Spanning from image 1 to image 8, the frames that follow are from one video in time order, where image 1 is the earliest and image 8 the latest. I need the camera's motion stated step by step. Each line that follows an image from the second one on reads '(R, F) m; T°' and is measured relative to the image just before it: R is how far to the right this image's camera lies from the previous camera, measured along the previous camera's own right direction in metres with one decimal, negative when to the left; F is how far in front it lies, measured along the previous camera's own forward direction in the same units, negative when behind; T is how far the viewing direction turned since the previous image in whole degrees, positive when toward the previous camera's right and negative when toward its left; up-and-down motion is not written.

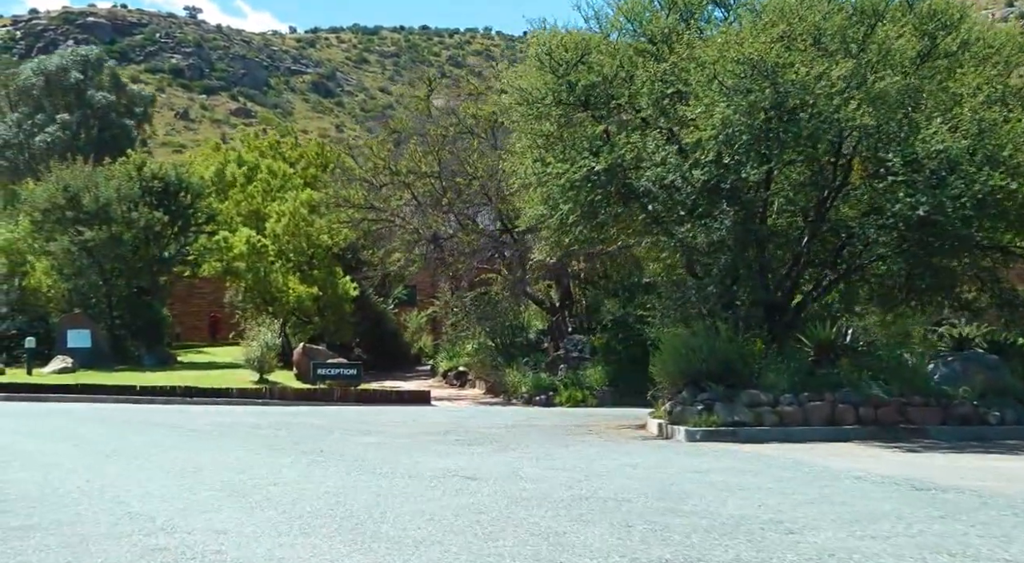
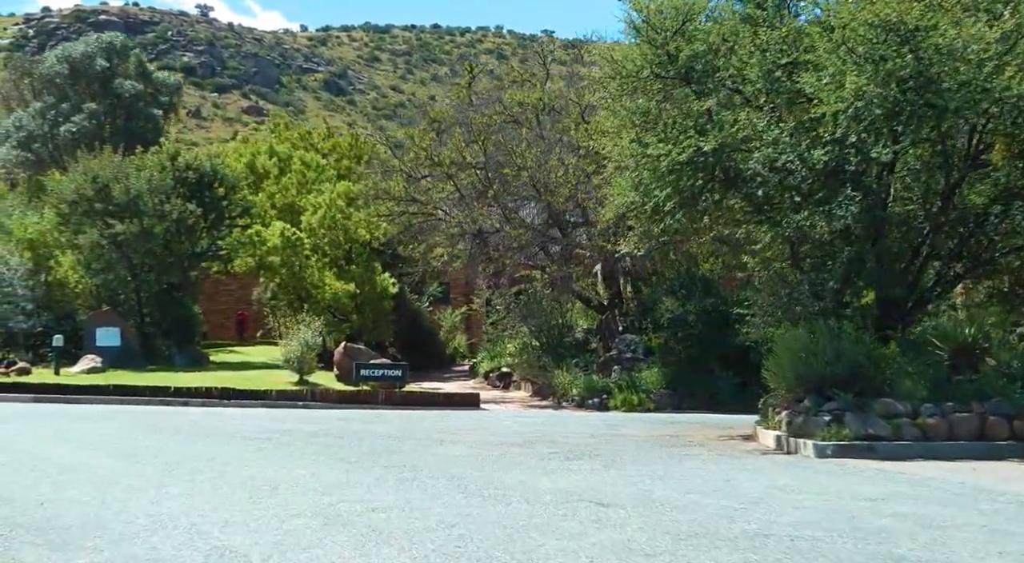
(-1.0, +1.5) m; -1°
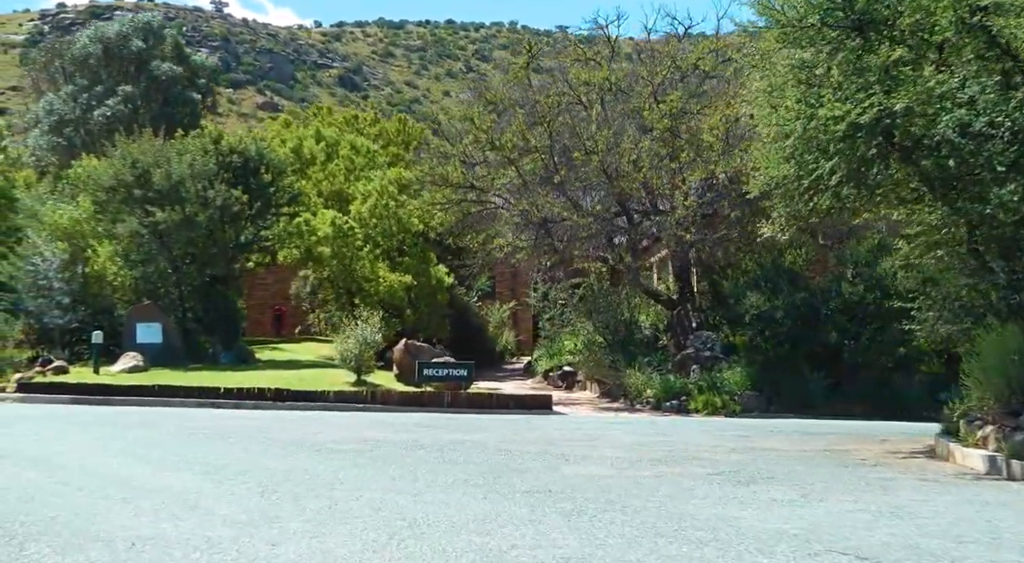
(-1.3, +2.1) m; -1°
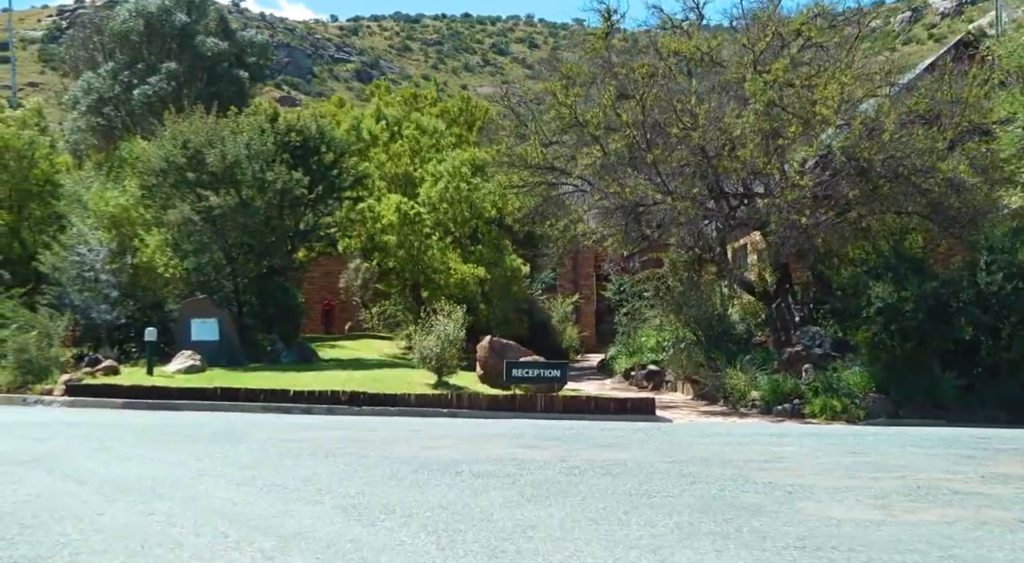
(-1.6, +2.5) m; -1°
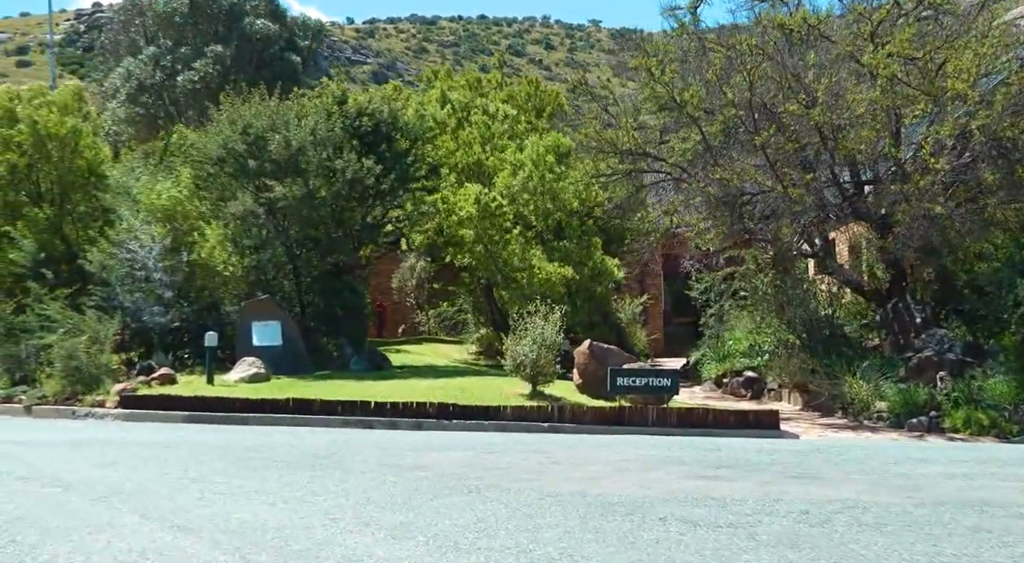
(-1.6, +2.4) m; -1°
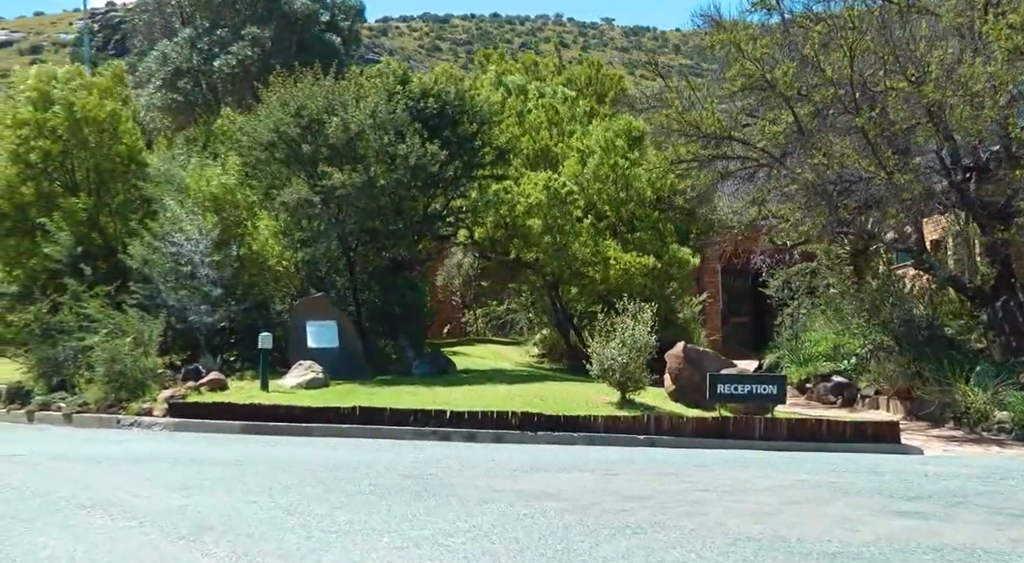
(-1.2, +1.9) m; -1°
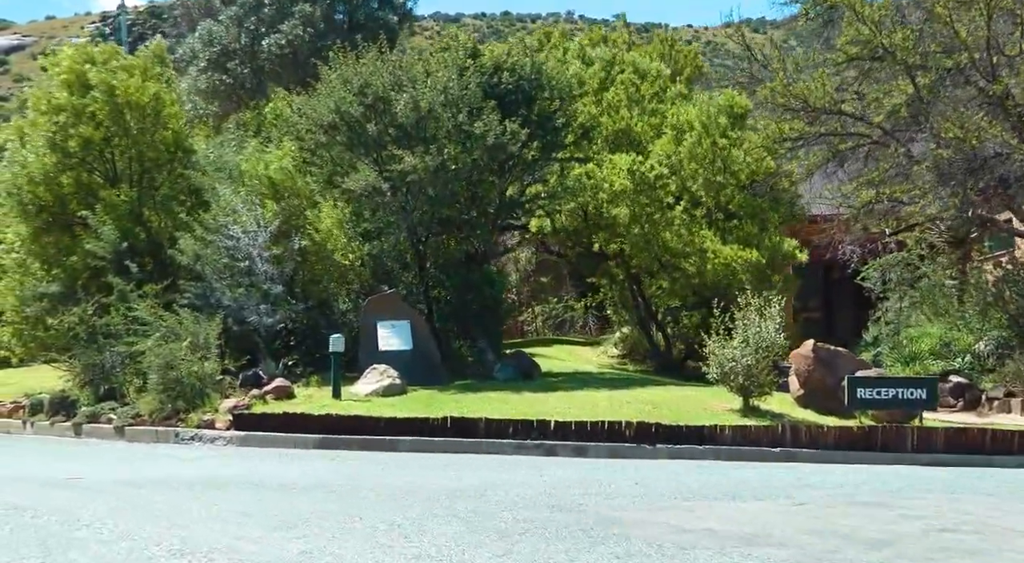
(-1.4, +2.2) m; -1°
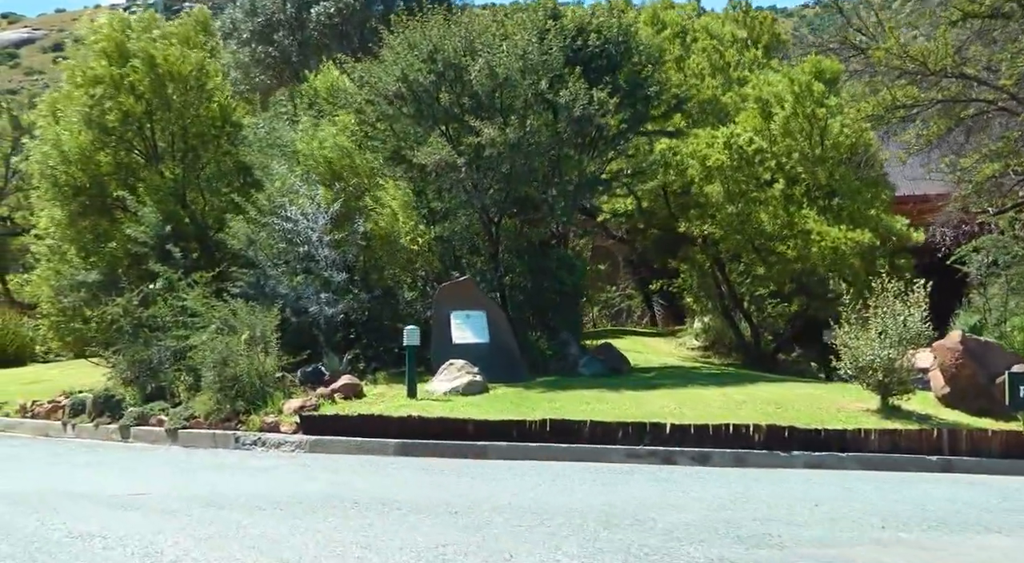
(-1.2, +2.0) m; -1°
